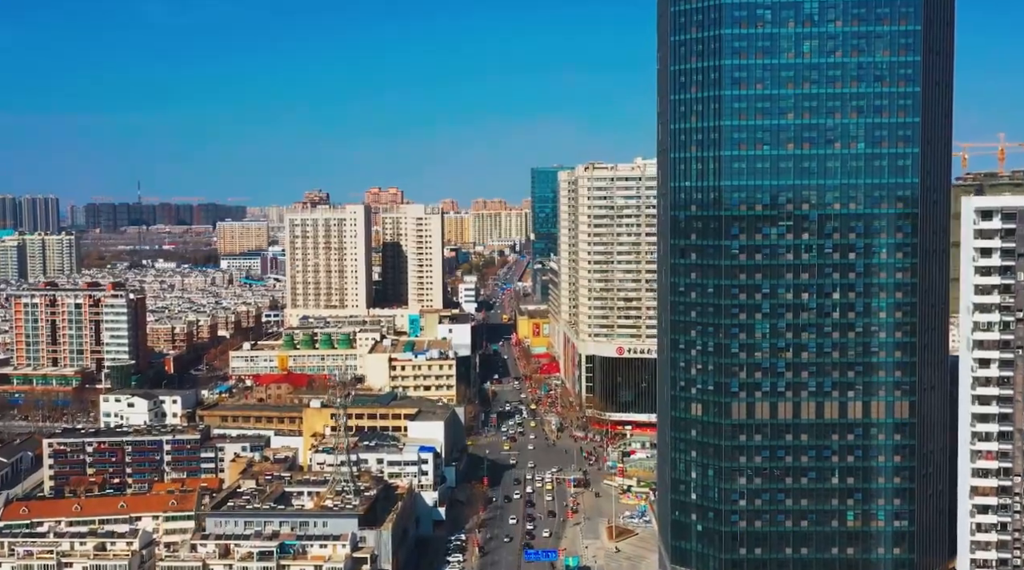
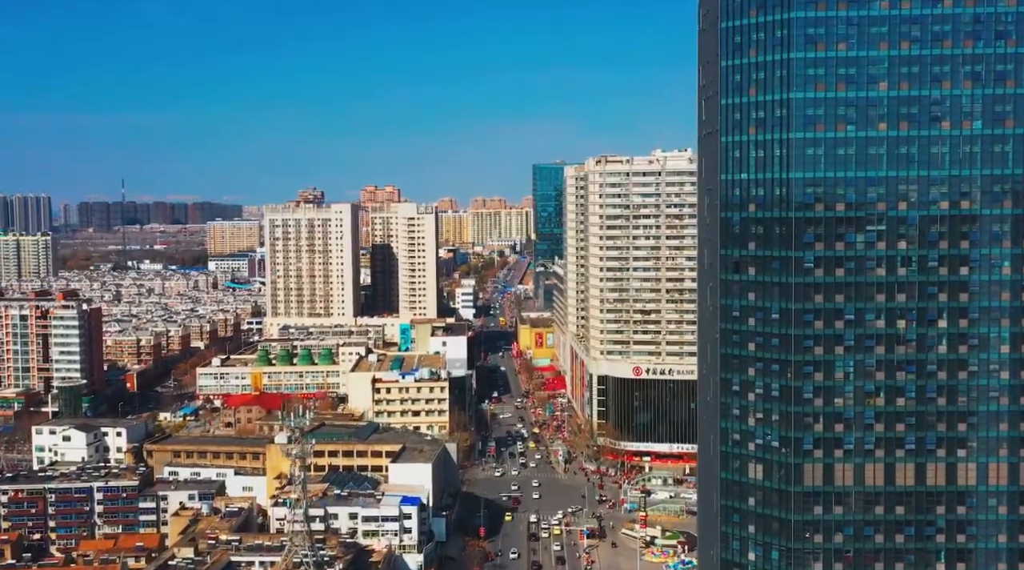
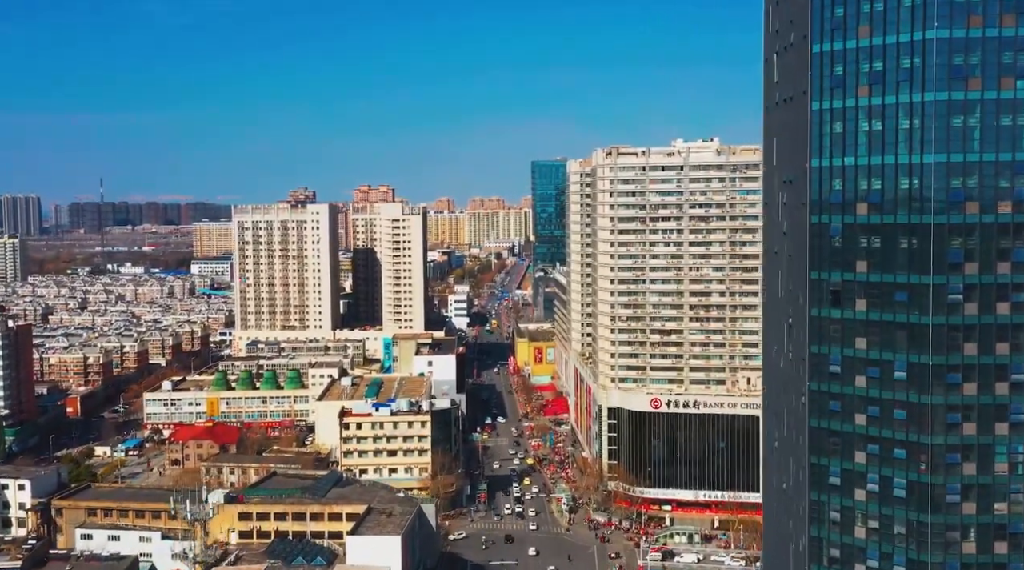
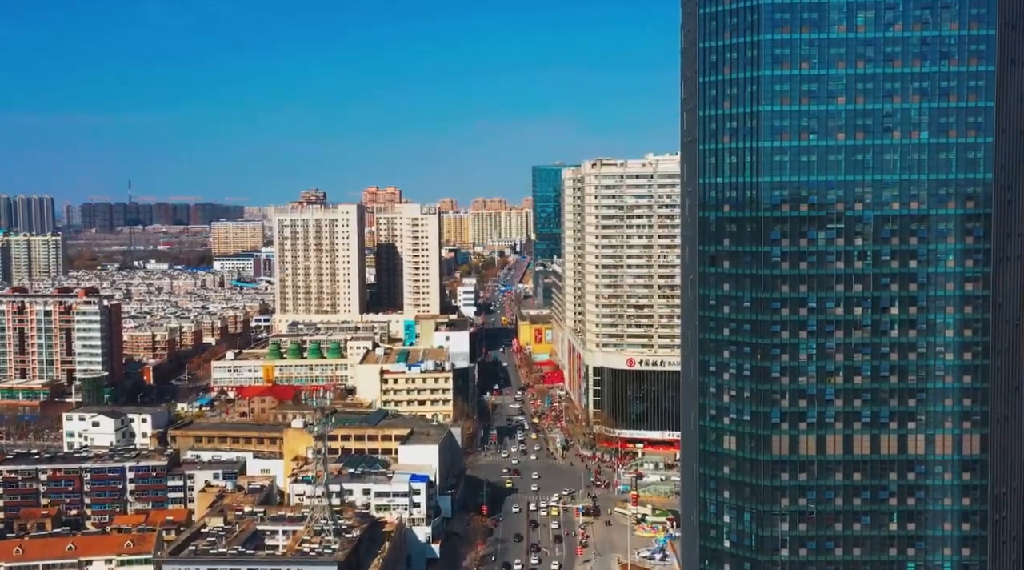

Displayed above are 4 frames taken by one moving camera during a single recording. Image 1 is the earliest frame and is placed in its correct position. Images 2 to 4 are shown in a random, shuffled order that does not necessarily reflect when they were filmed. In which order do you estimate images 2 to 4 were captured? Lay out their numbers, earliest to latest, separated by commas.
4, 2, 3
